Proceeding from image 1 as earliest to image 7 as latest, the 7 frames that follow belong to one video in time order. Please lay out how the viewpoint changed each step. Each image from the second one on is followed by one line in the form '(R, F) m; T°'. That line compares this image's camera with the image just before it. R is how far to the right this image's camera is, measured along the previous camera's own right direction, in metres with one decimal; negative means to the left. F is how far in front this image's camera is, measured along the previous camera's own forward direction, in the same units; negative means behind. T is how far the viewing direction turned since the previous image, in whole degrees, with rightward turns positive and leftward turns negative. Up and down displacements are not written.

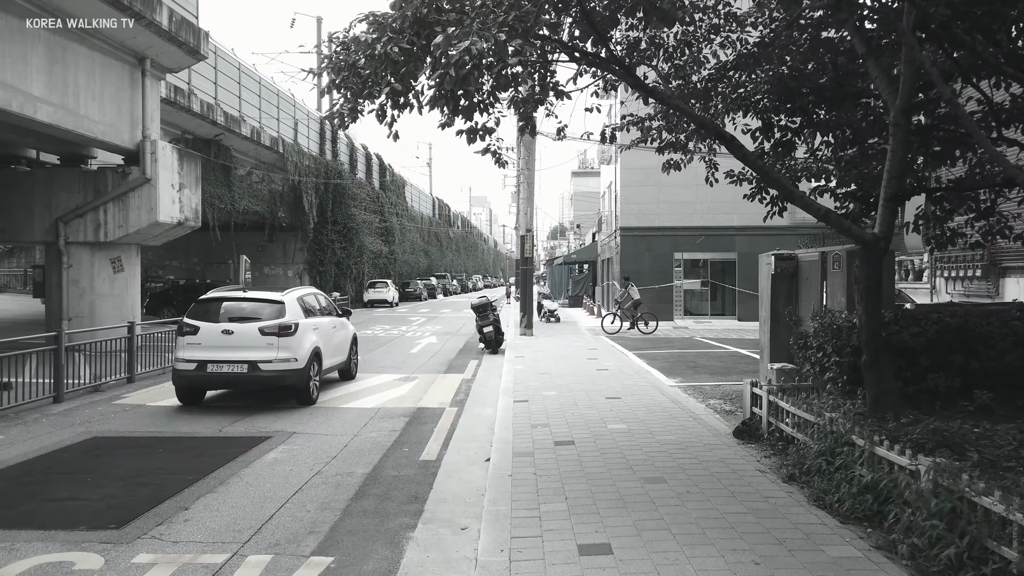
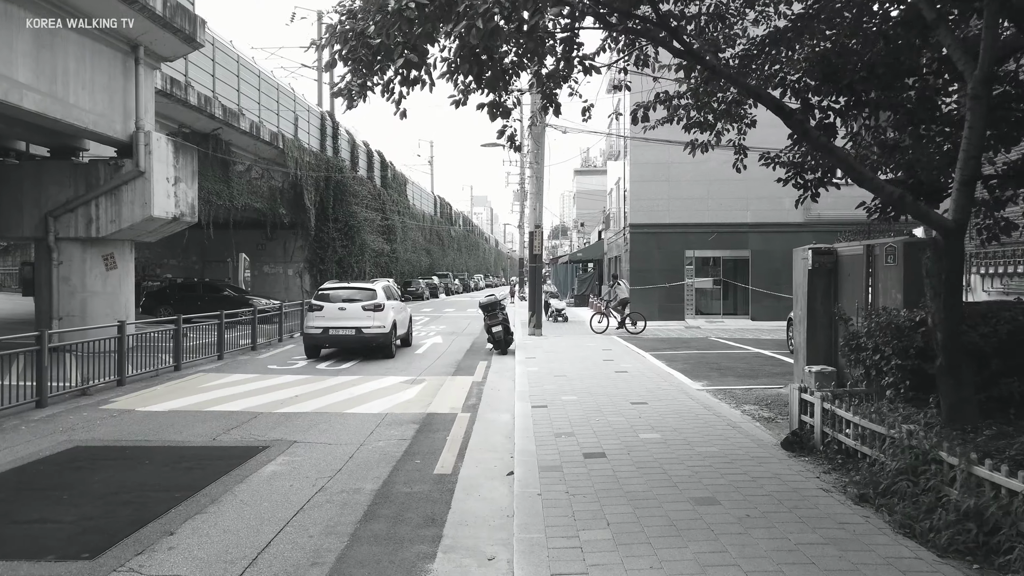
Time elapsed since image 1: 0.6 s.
(-0.2, +0.6) m; 0°
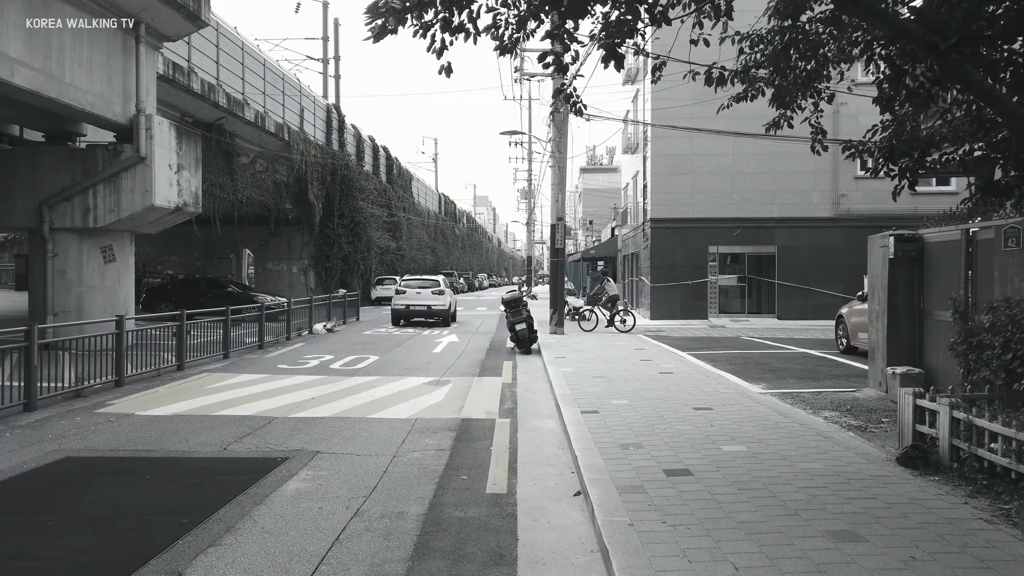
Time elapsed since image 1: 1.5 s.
(-0.4, +0.9) m; 0°
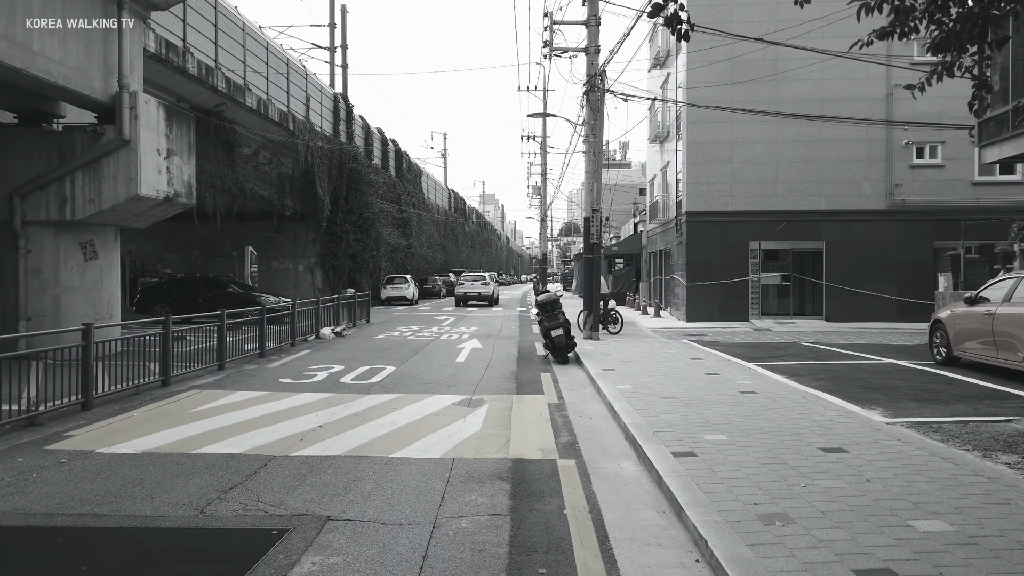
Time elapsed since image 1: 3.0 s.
(-0.5, +1.7) m; 0°
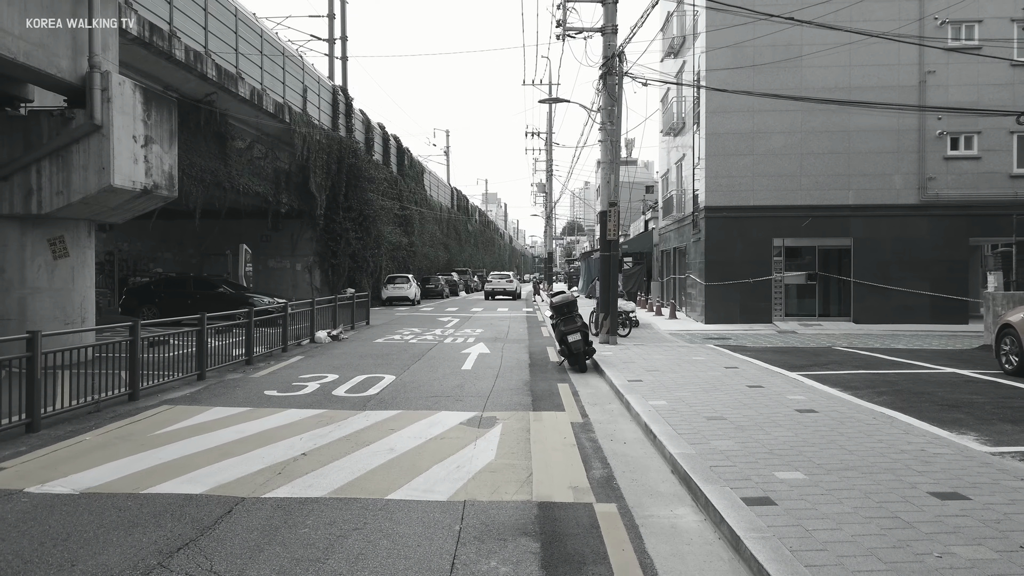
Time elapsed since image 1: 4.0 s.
(-0.1, +1.1) m; 0°
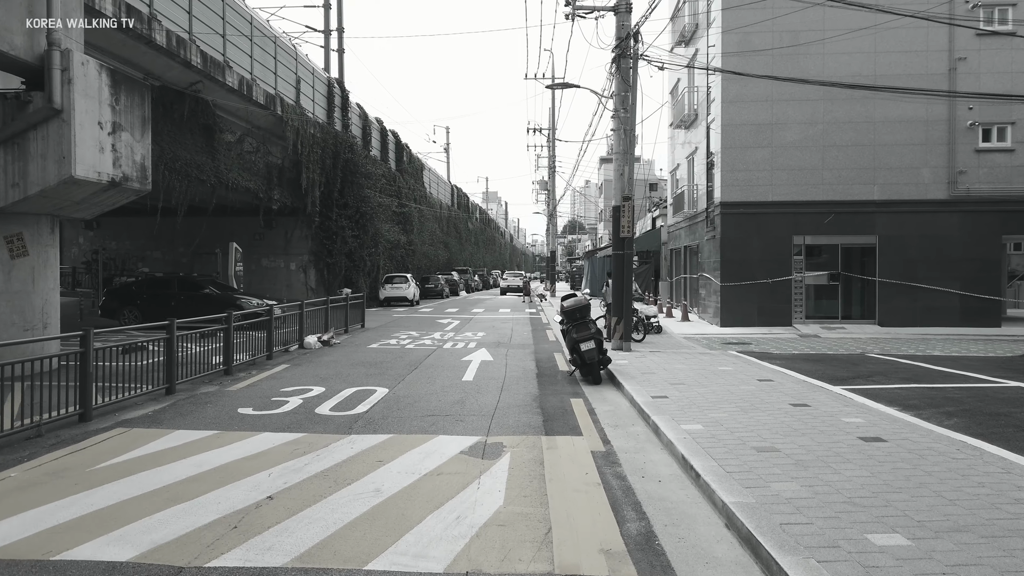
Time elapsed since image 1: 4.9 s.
(-0.1, +1.1) m; 0°
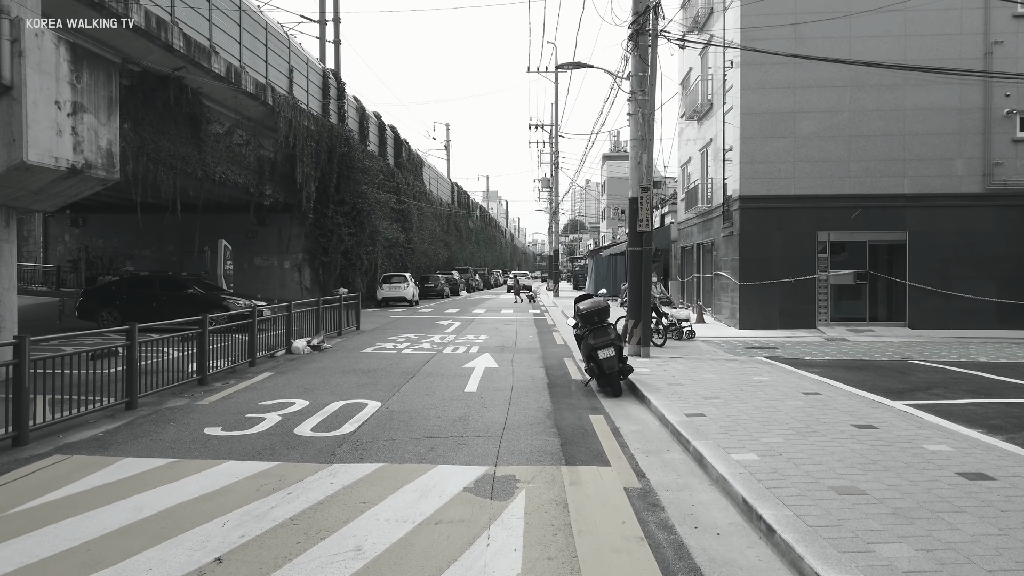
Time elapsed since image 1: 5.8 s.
(-0.1, +1.1) m; 0°
